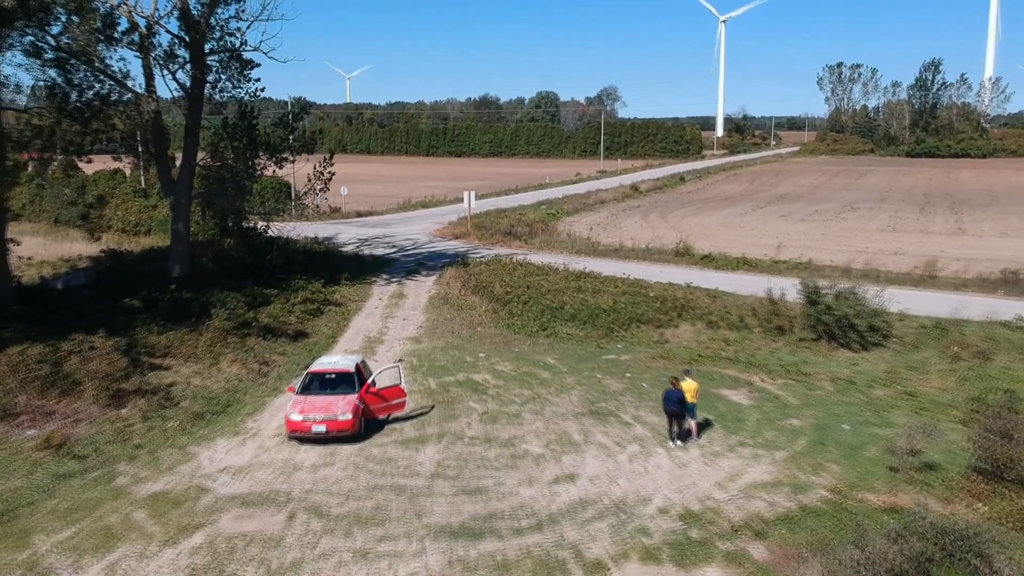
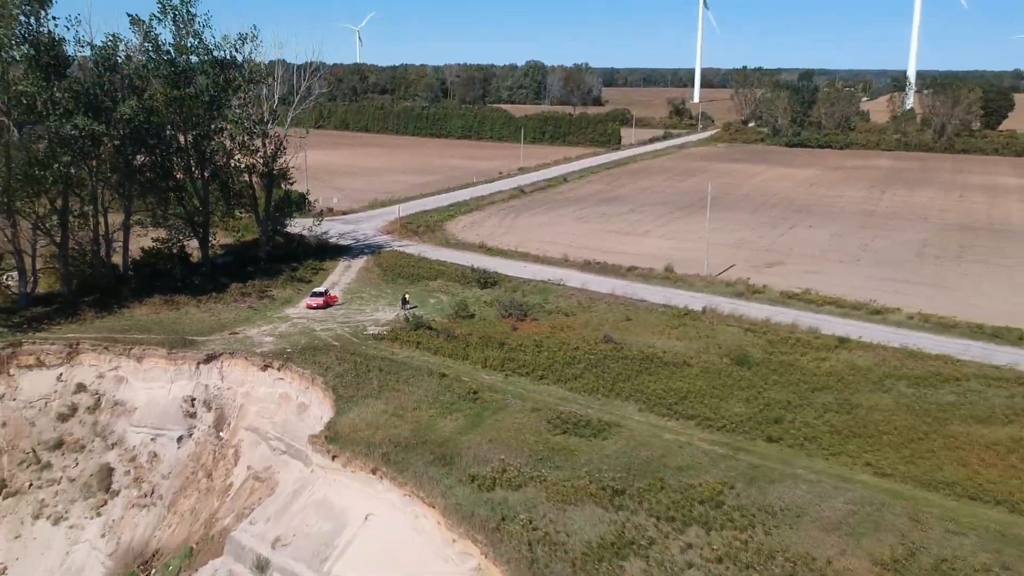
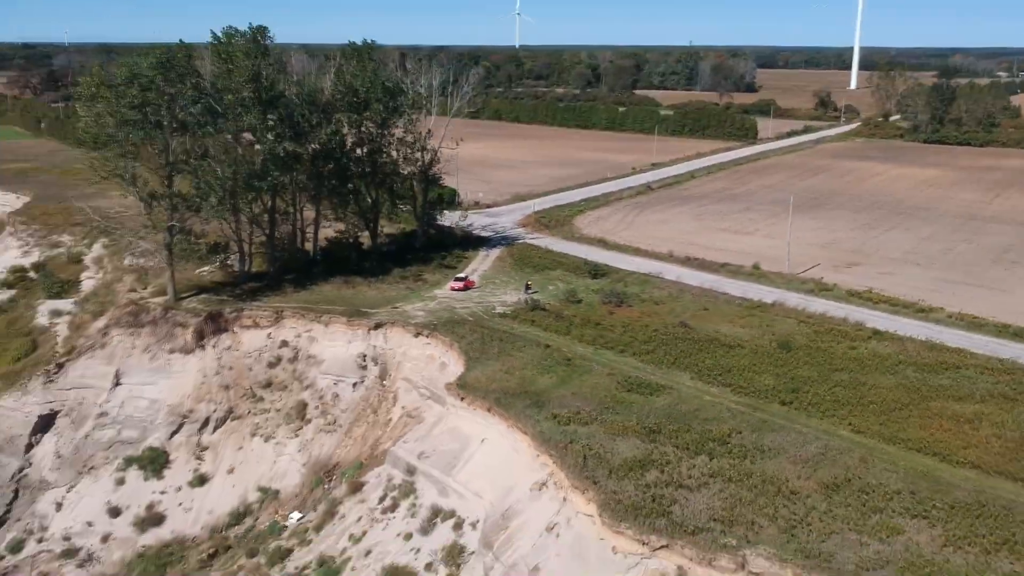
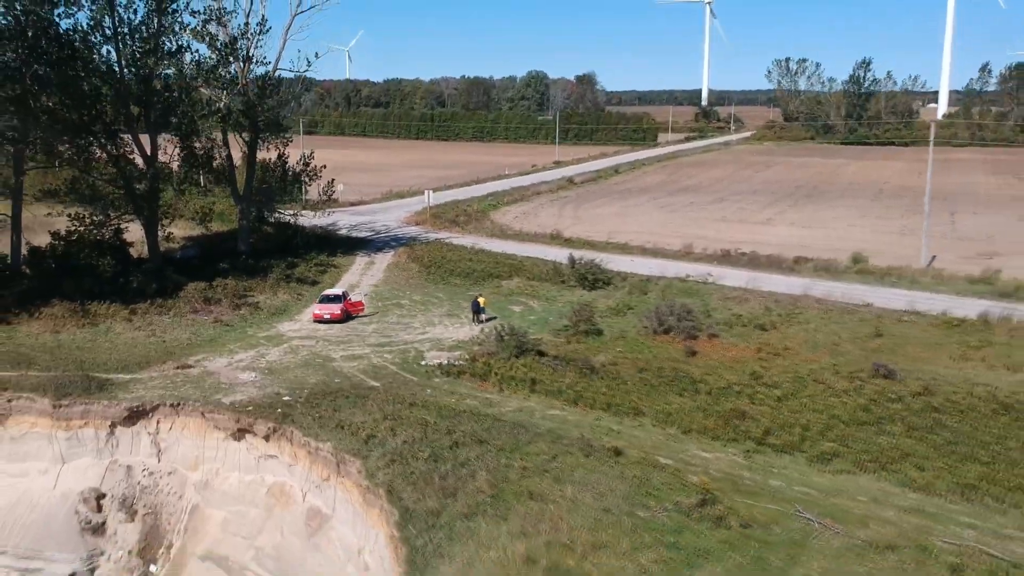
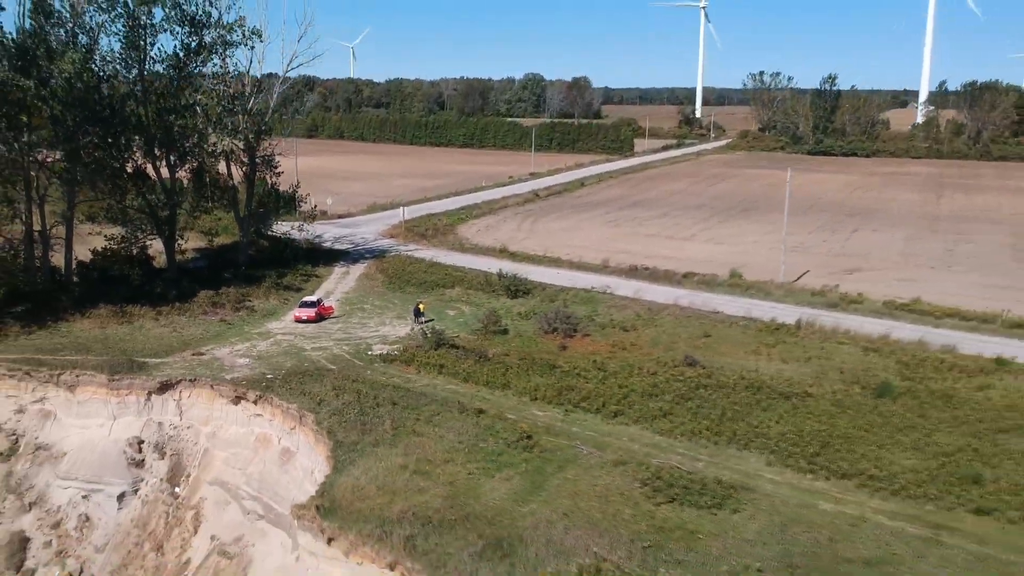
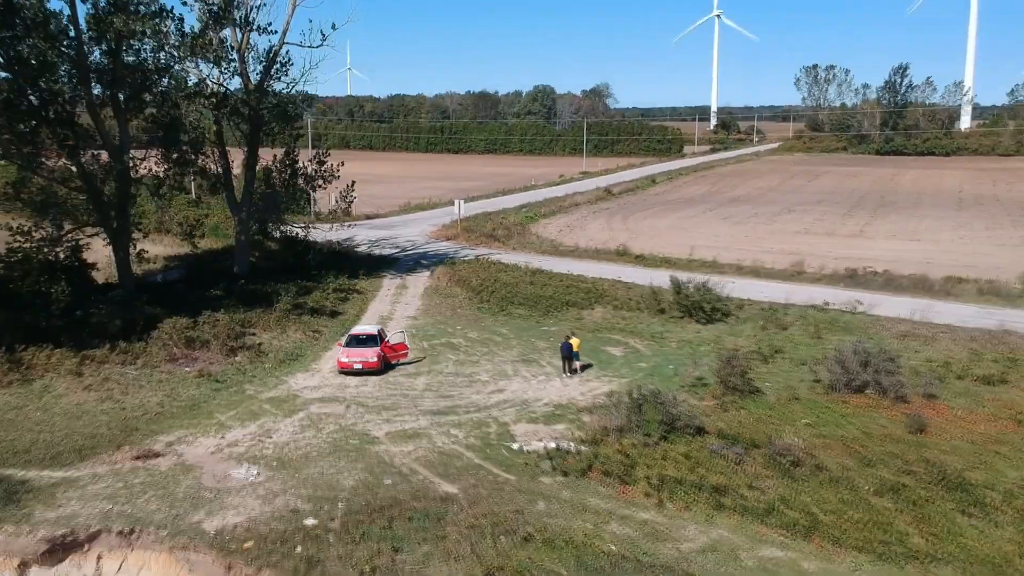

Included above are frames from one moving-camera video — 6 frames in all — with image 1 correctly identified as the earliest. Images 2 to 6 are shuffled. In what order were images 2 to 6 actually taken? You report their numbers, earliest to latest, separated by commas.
6, 4, 5, 2, 3
